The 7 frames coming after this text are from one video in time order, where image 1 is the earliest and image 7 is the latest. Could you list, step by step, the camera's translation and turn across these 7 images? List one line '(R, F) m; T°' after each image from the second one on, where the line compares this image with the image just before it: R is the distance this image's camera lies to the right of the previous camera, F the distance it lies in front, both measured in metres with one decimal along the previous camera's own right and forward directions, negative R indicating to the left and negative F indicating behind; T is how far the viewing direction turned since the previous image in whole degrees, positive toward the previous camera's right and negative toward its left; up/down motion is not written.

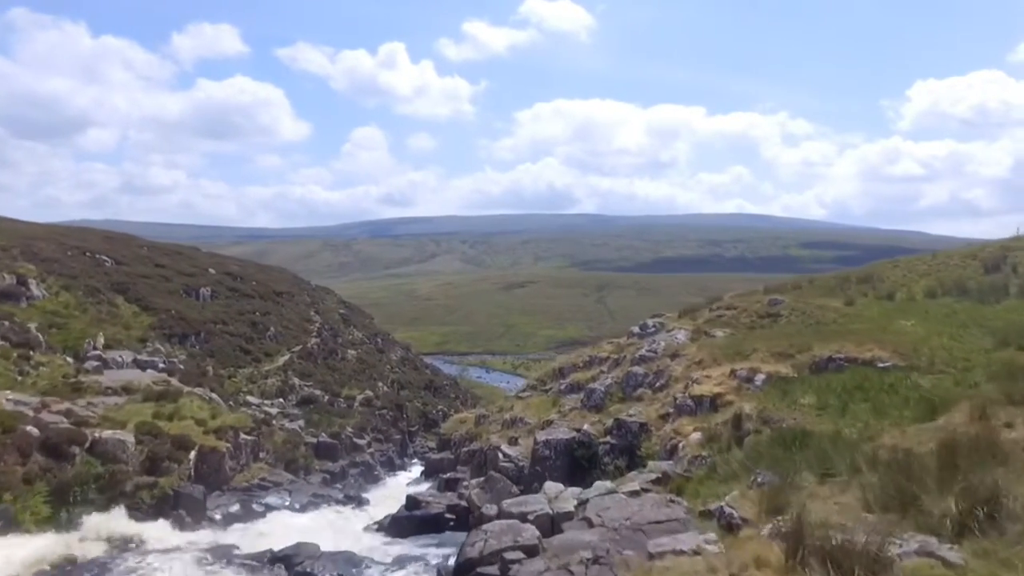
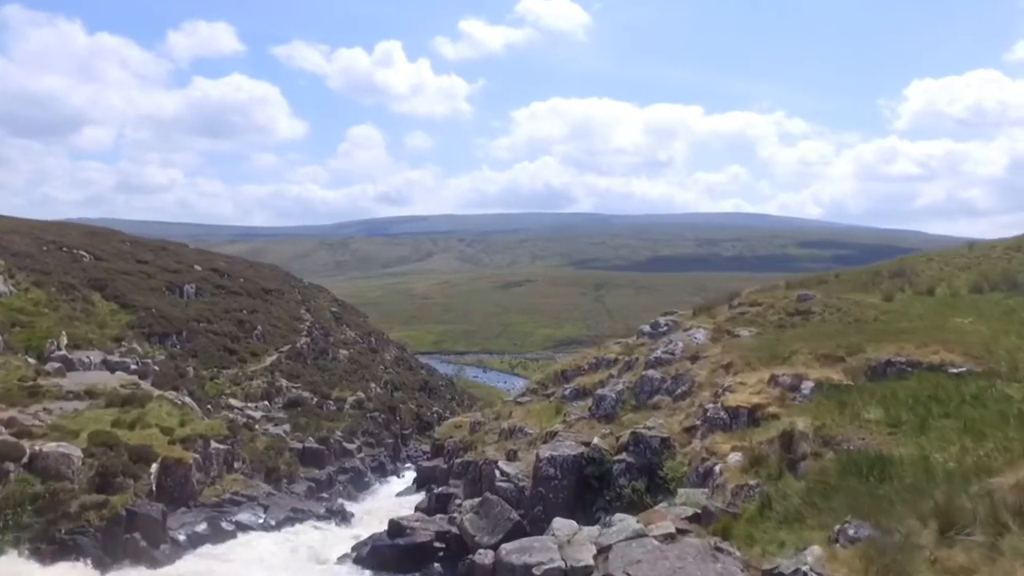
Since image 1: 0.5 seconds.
(0.0, +2.7) m; 0°
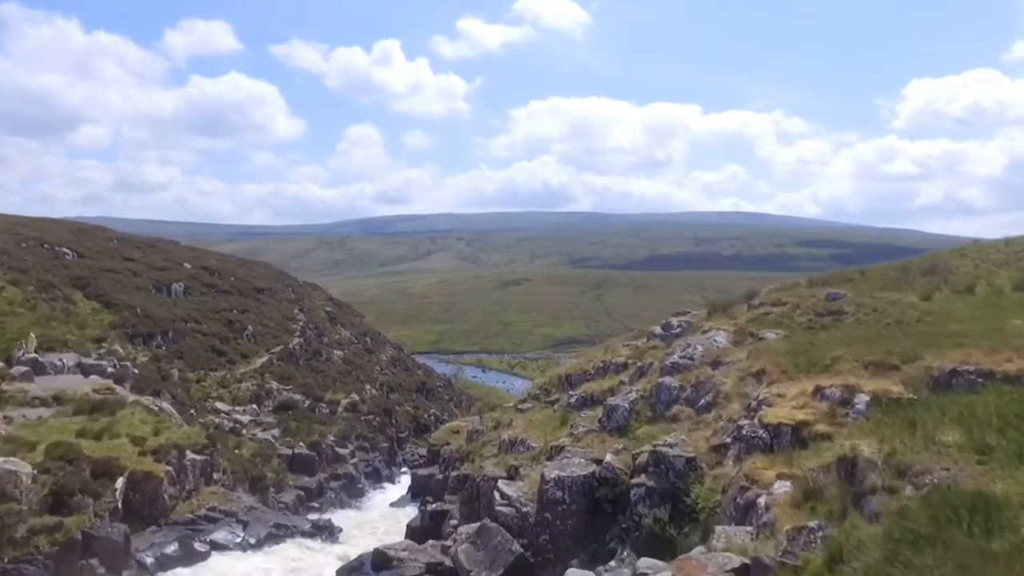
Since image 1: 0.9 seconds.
(-0.1, +2.1) m; 0°
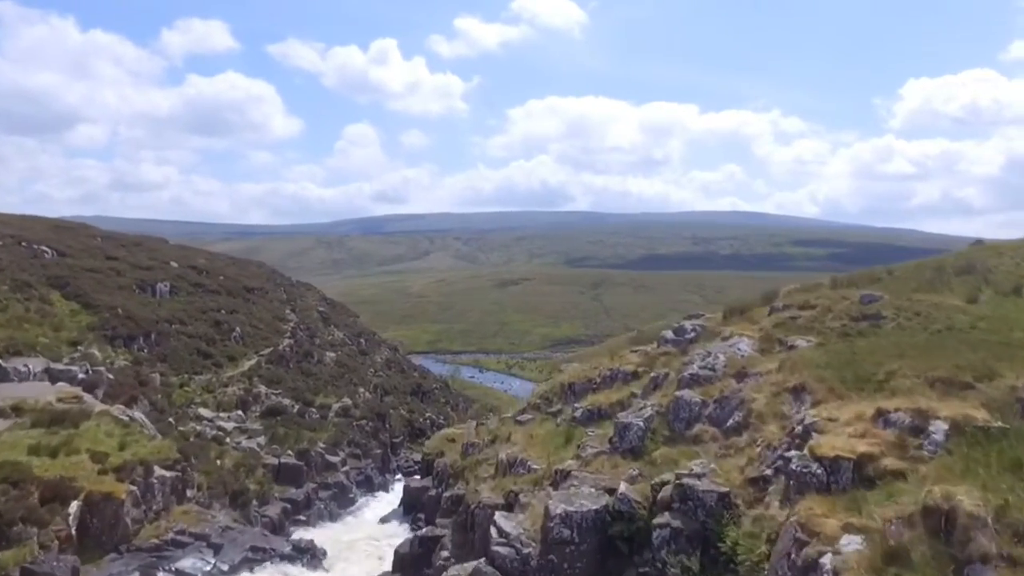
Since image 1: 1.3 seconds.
(0.0, +2.2) m; 0°
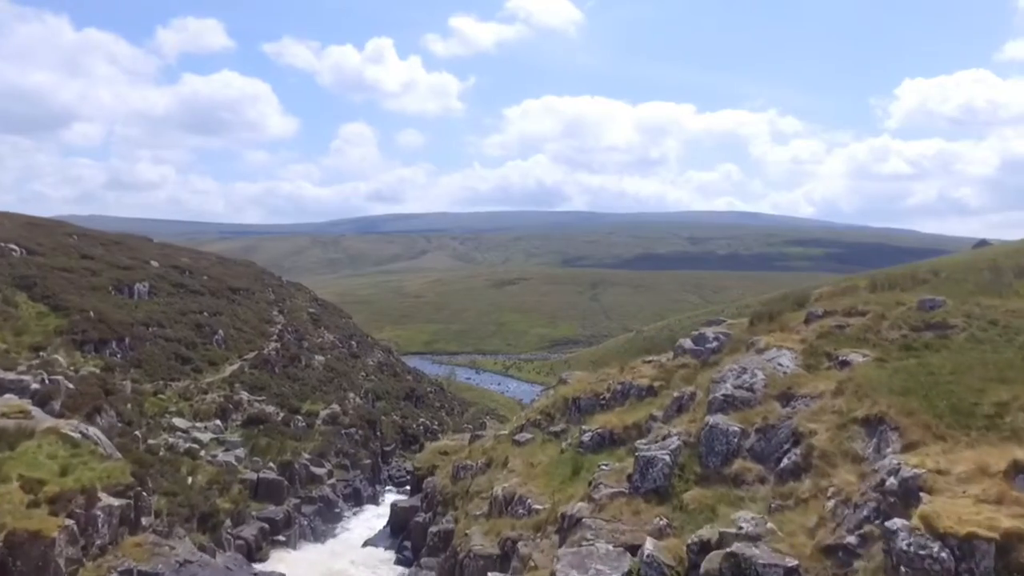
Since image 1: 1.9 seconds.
(0.0, +2.9) m; 0°
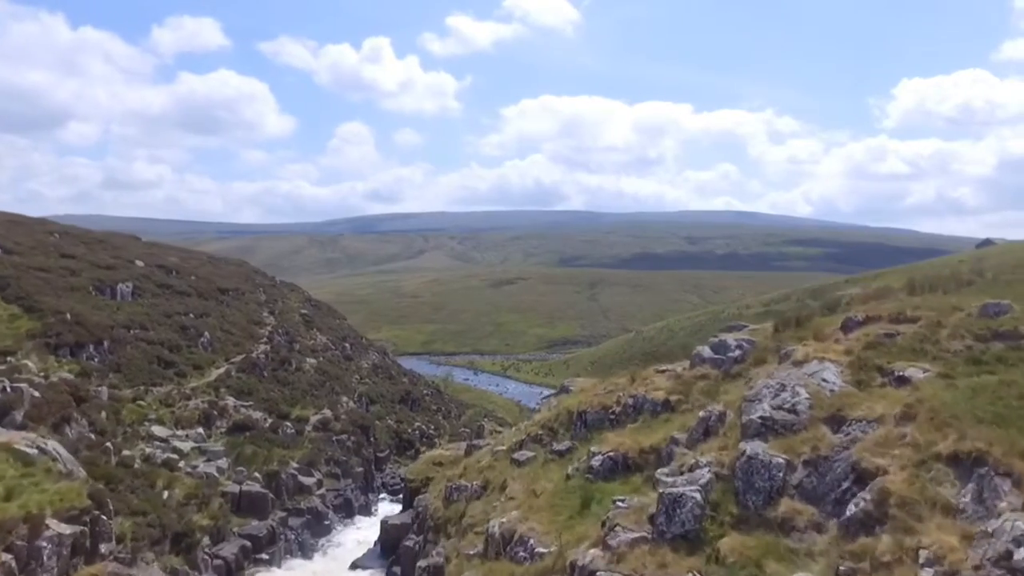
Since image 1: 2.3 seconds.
(0.0, +2.2) m; 0°
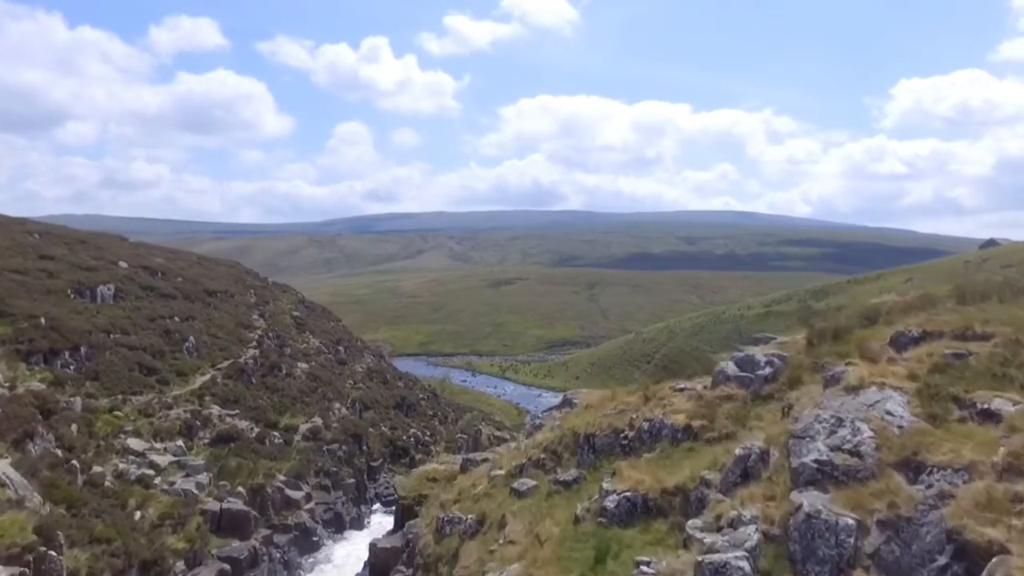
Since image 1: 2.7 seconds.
(0.0, +2.3) m; 0°
